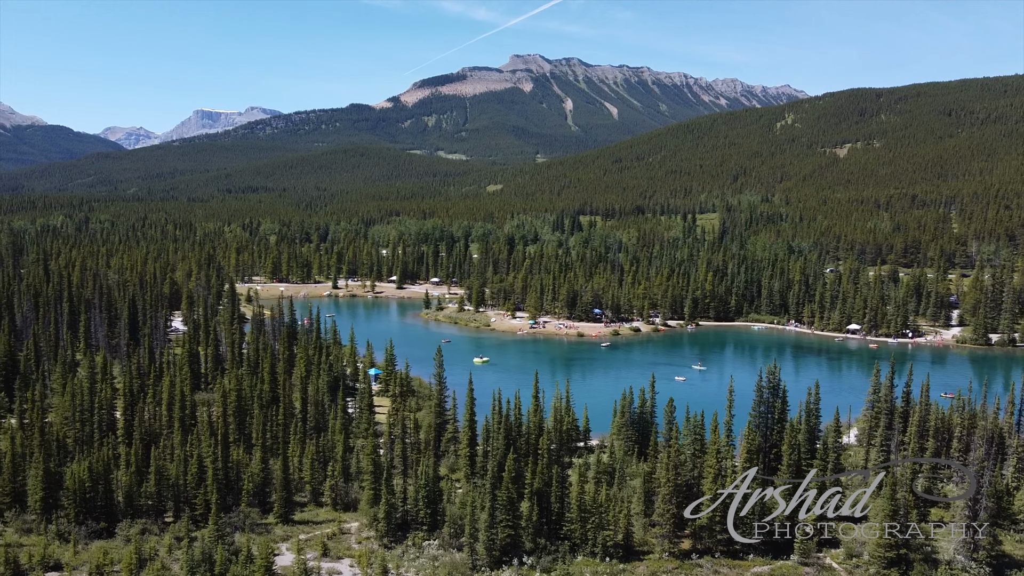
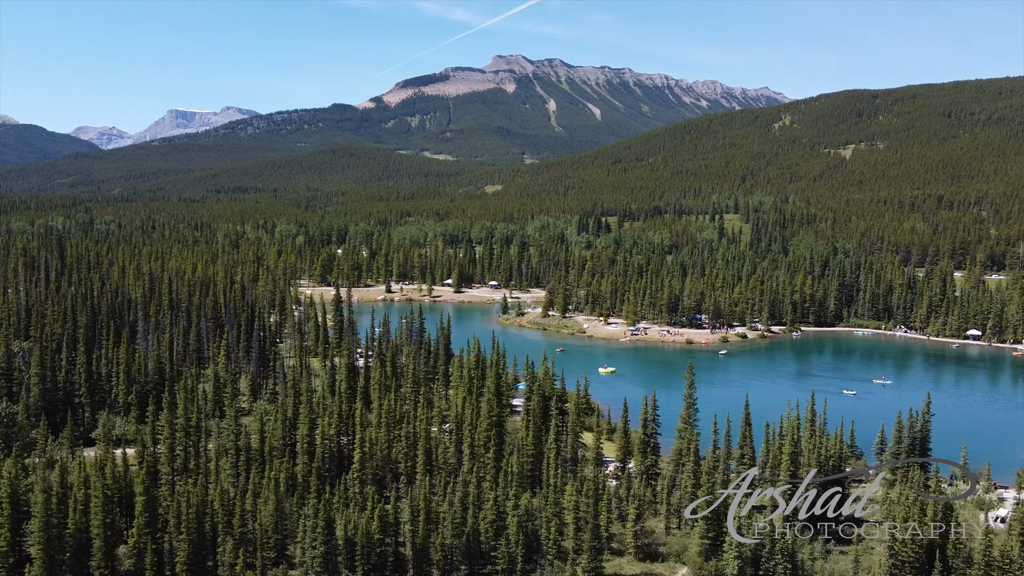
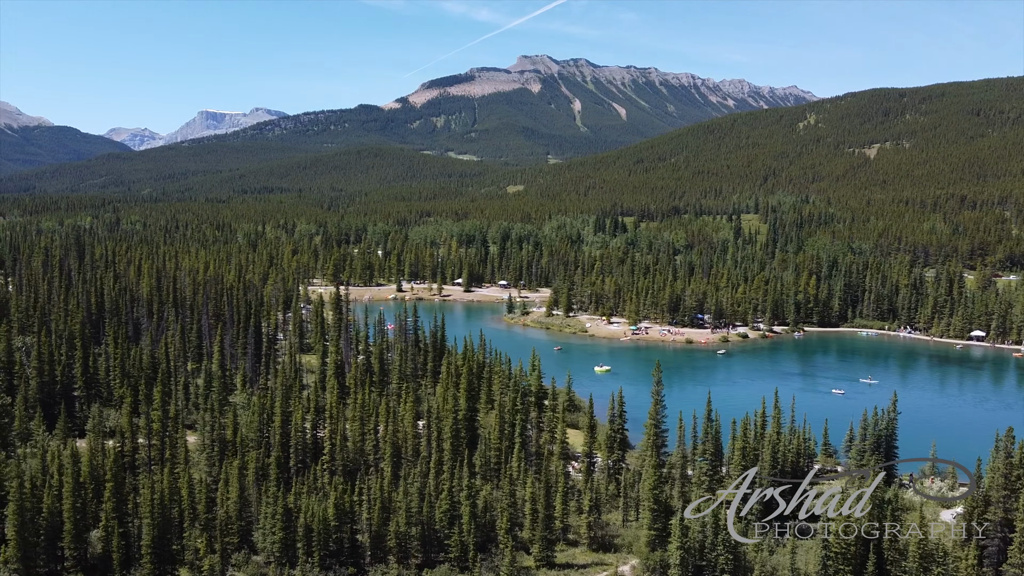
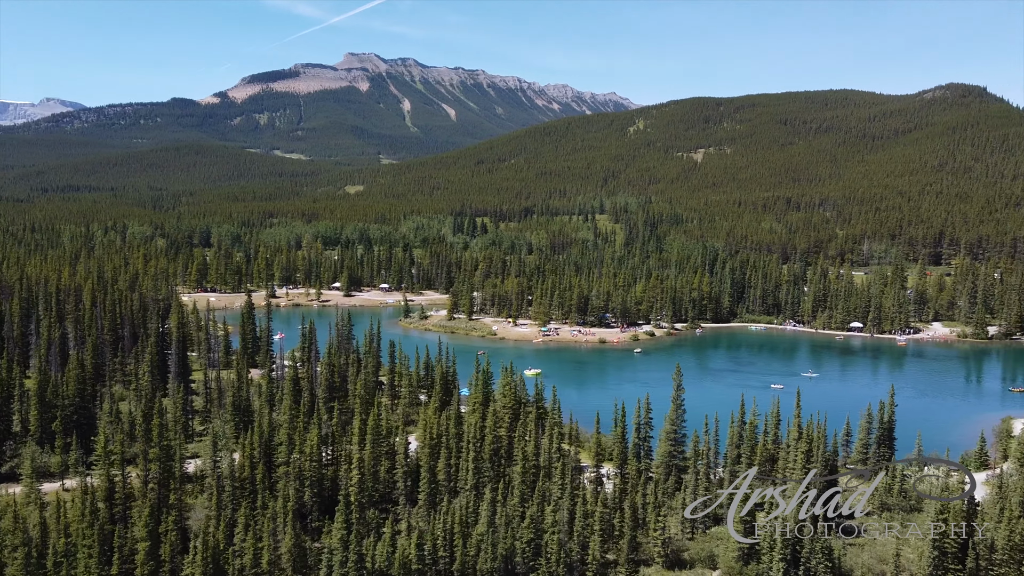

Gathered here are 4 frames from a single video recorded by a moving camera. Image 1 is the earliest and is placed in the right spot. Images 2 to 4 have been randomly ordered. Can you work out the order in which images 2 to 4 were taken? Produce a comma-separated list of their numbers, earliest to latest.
3, 2, 4
